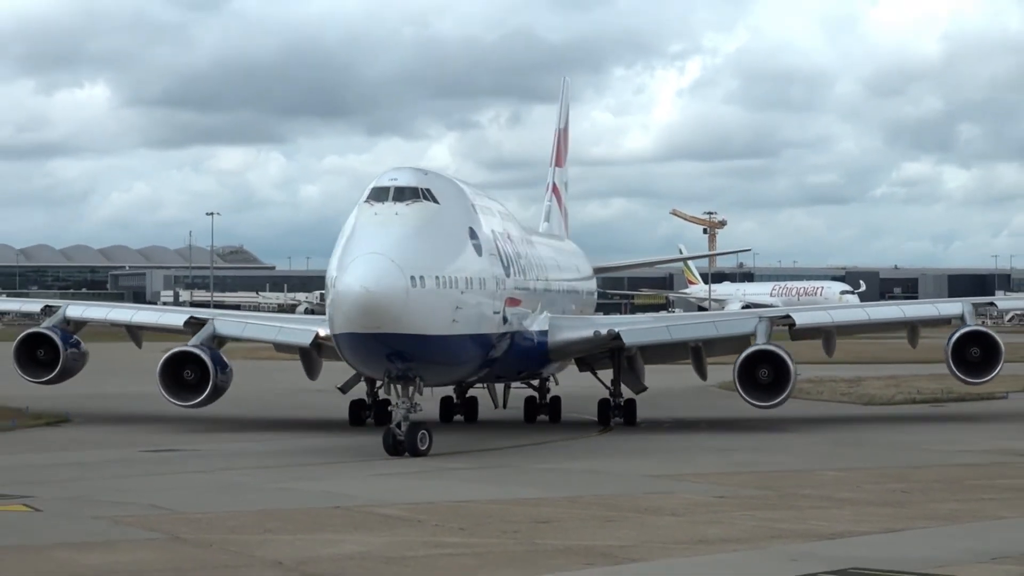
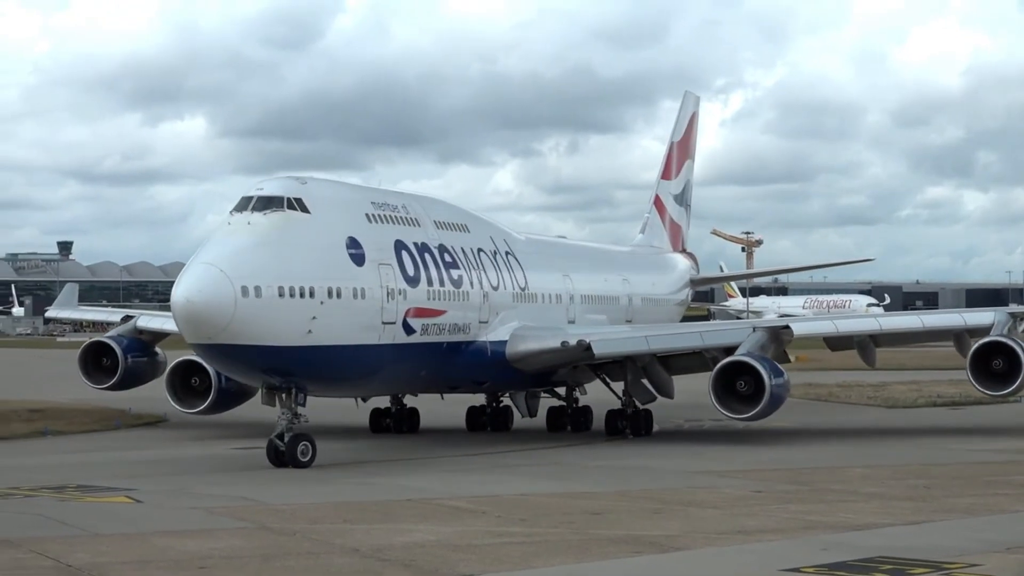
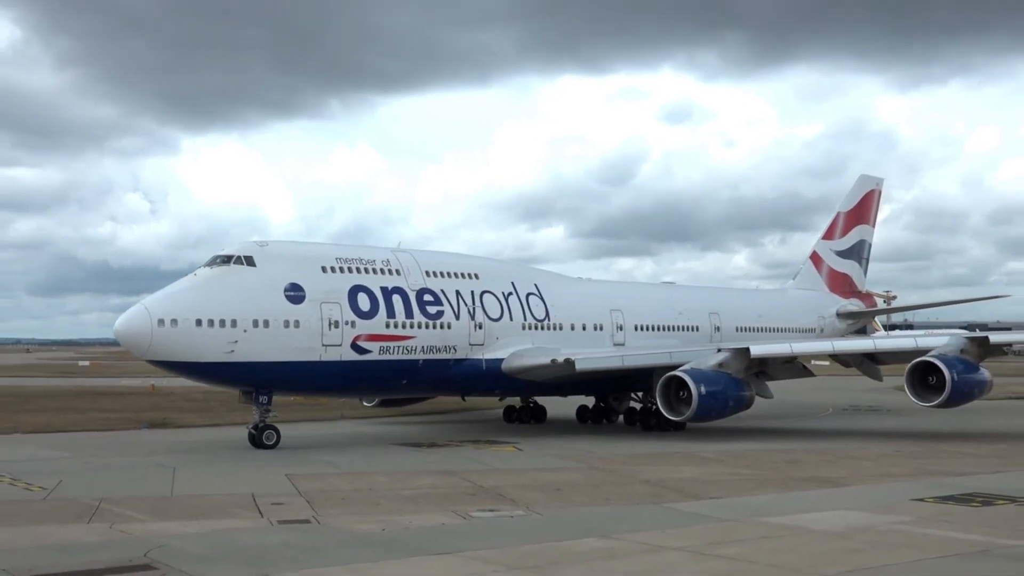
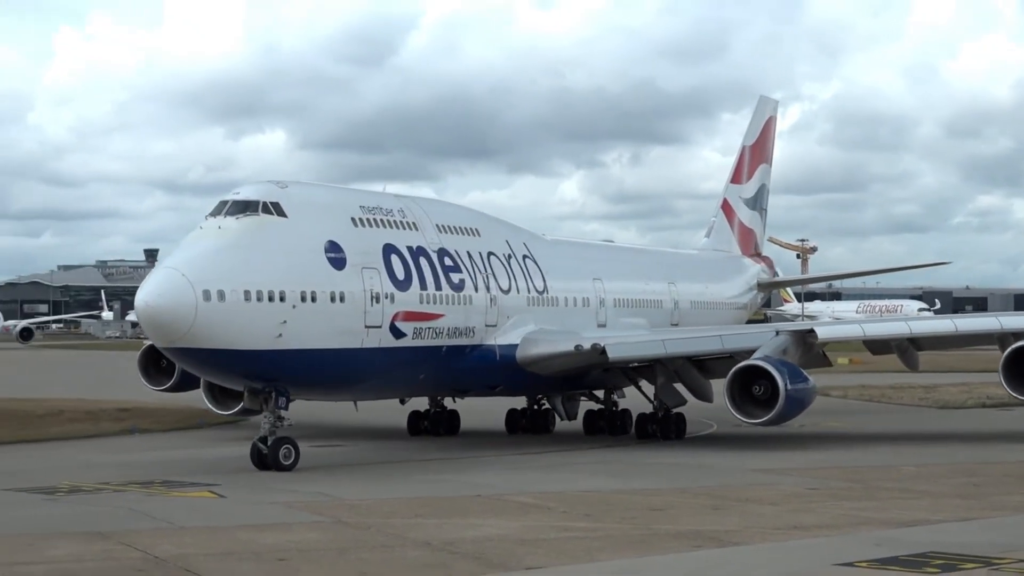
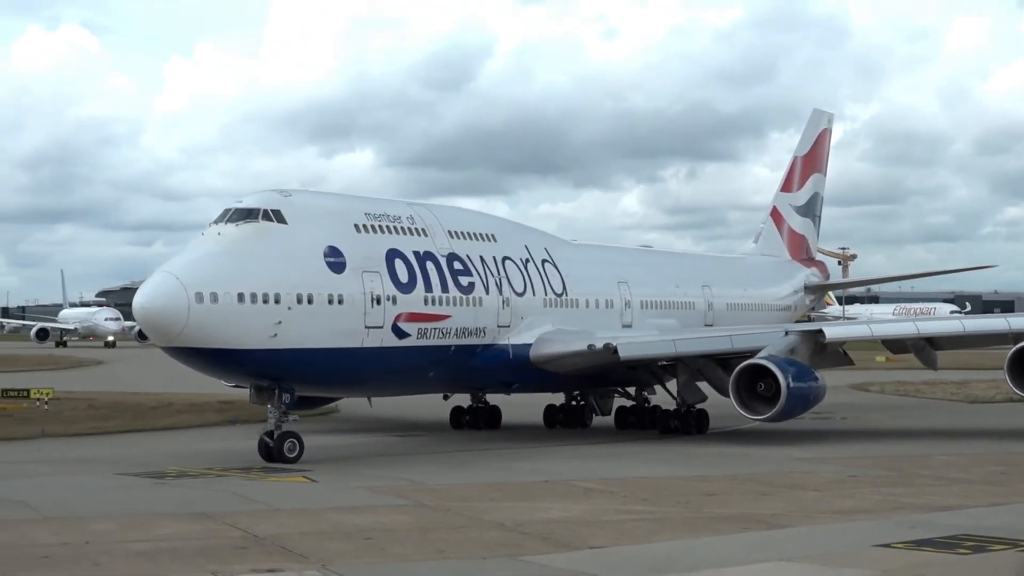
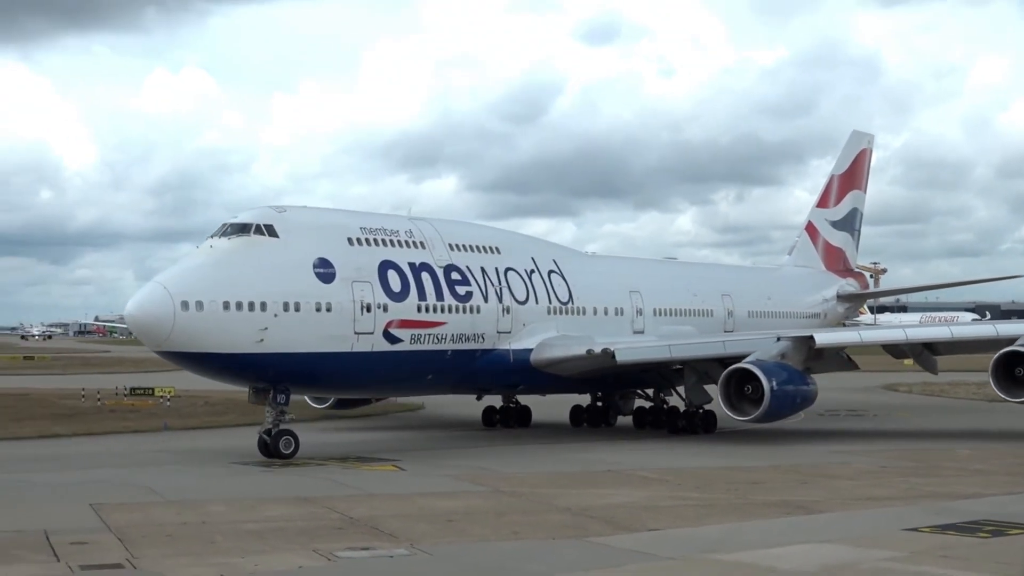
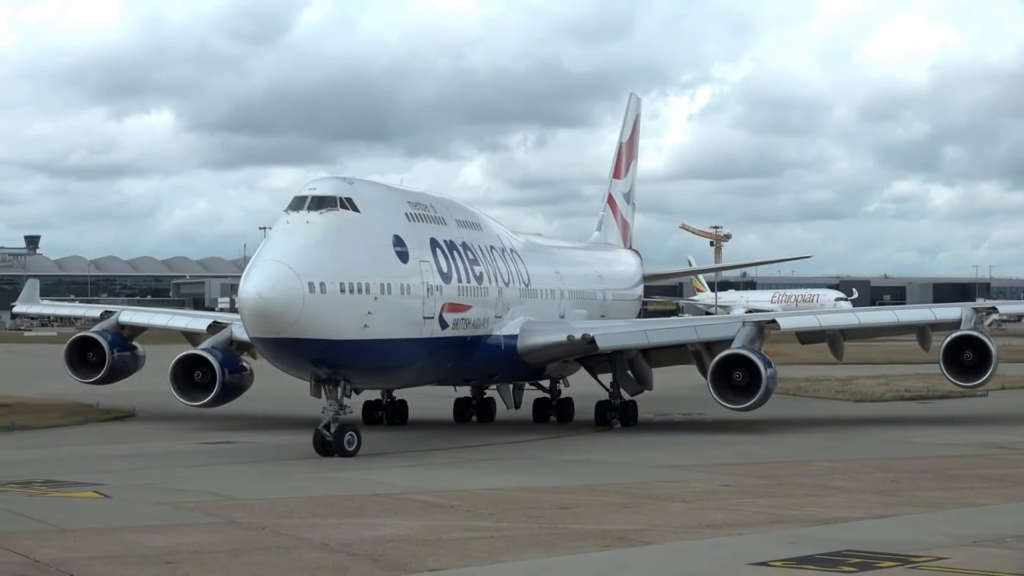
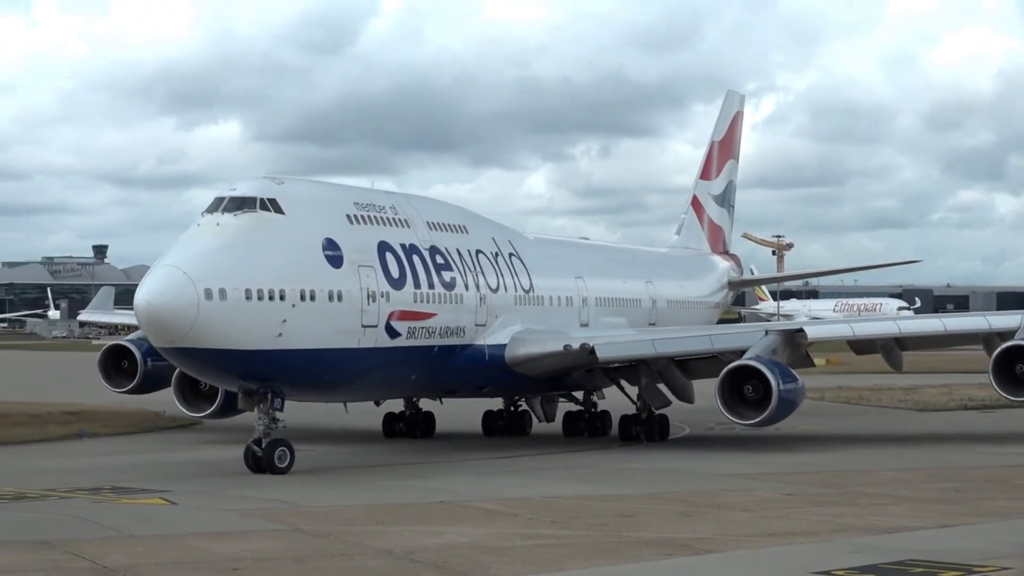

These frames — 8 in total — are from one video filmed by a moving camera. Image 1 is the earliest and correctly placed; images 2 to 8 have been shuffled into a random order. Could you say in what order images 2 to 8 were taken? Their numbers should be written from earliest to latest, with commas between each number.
7, 2, 8, 4, 5, 6, 3
